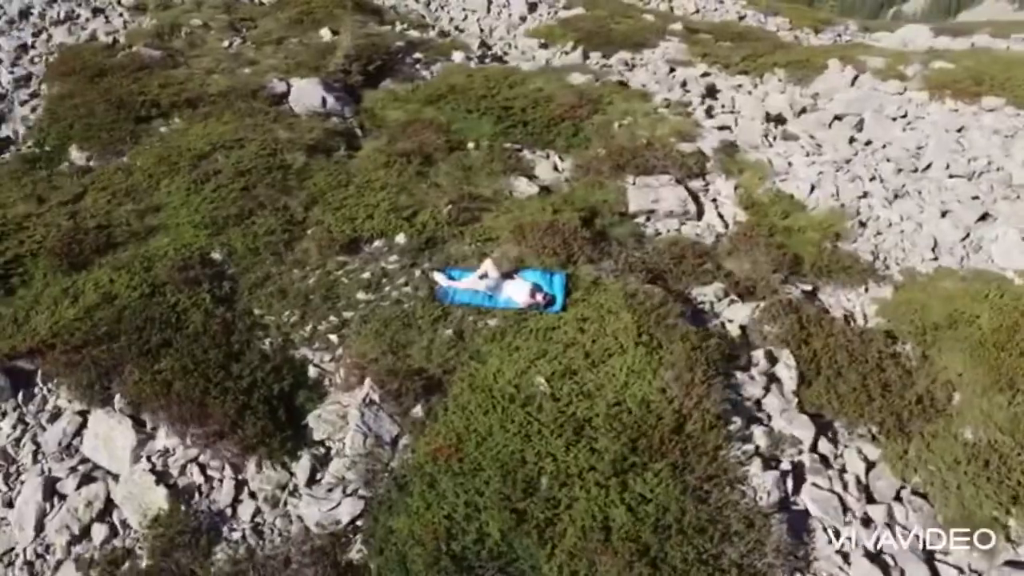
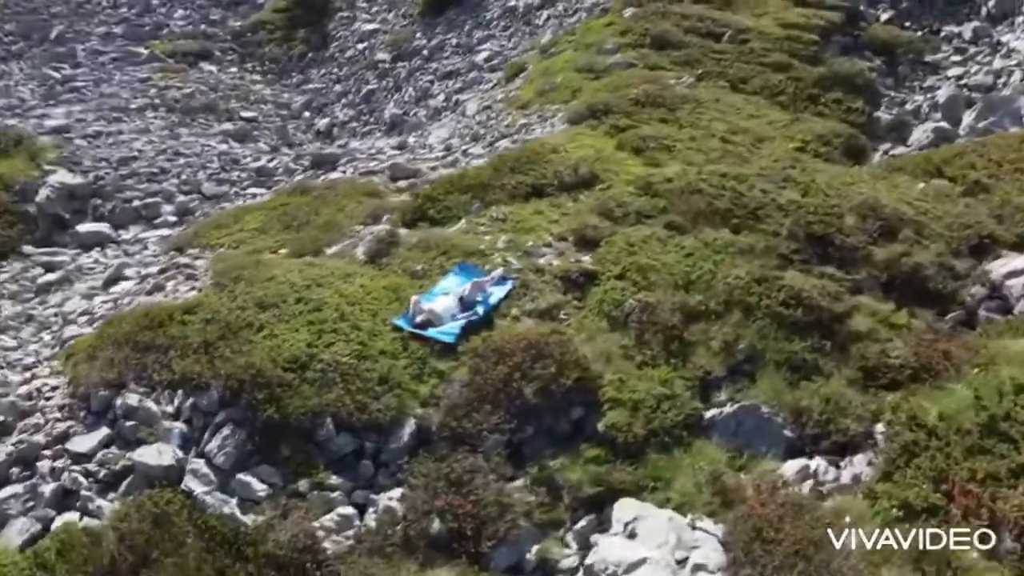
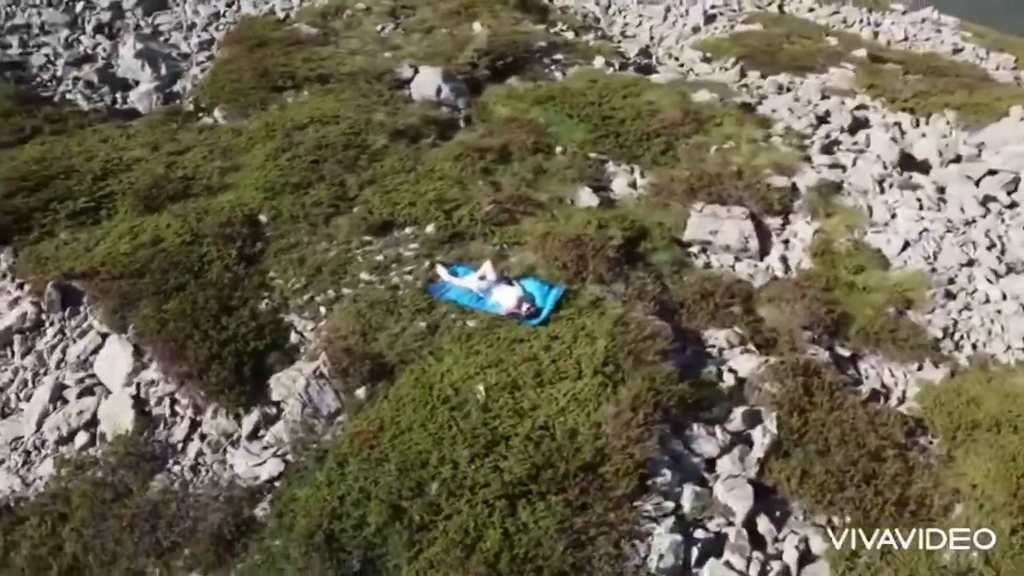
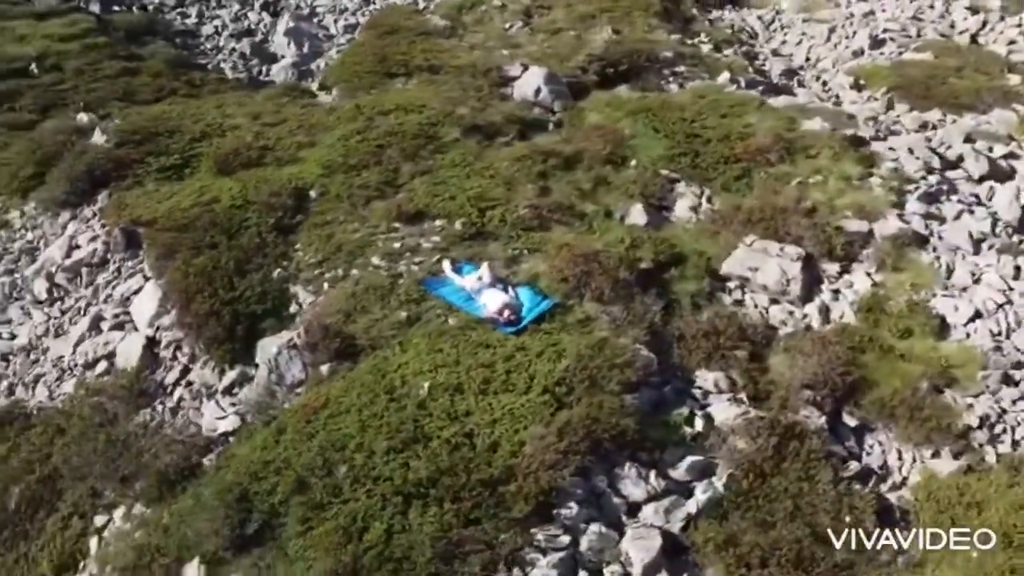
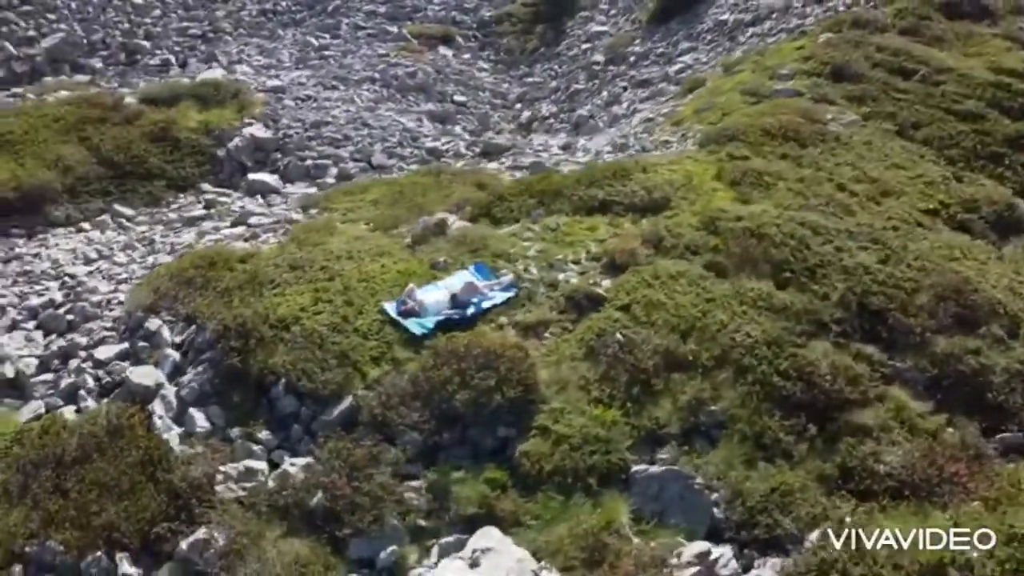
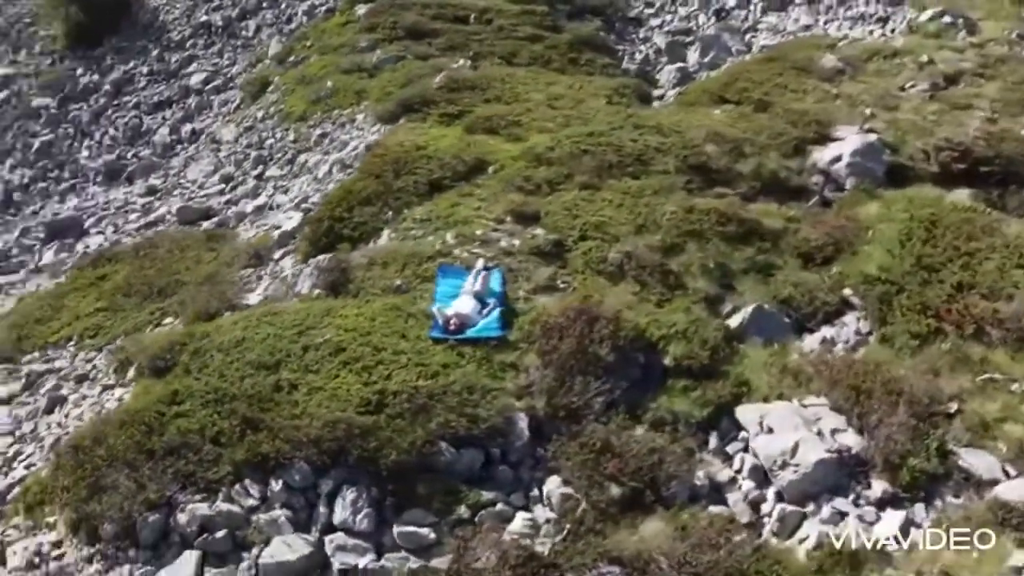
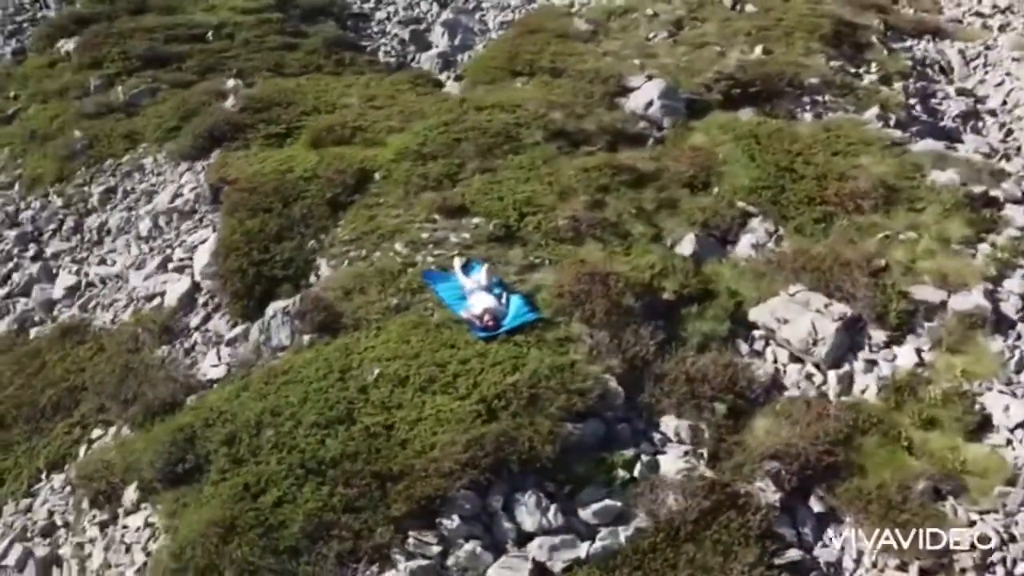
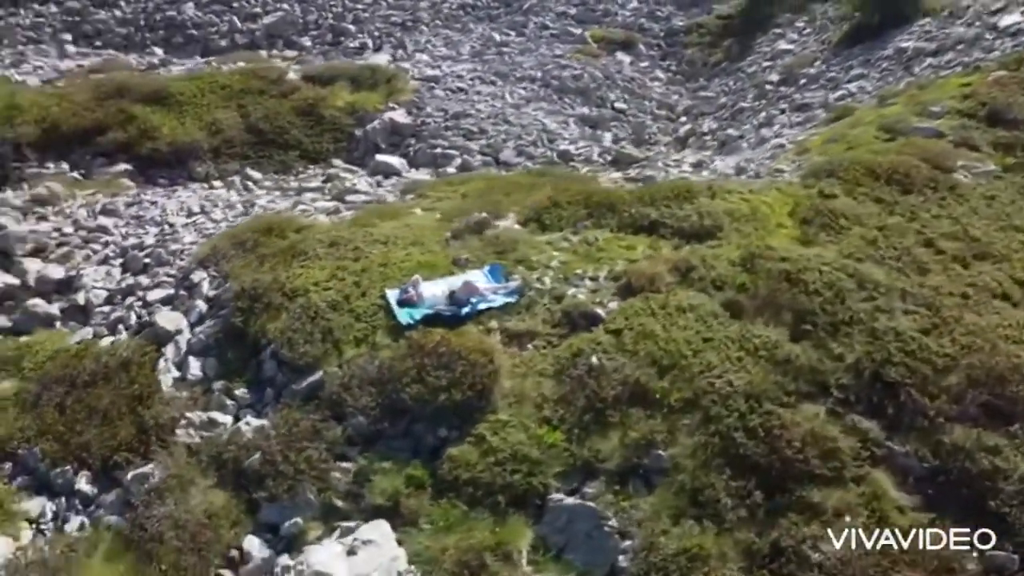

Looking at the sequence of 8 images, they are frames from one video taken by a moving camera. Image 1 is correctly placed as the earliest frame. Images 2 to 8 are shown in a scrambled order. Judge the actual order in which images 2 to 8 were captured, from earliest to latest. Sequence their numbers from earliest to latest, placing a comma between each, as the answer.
3, 4, 7, 6, 2, 5, 8
